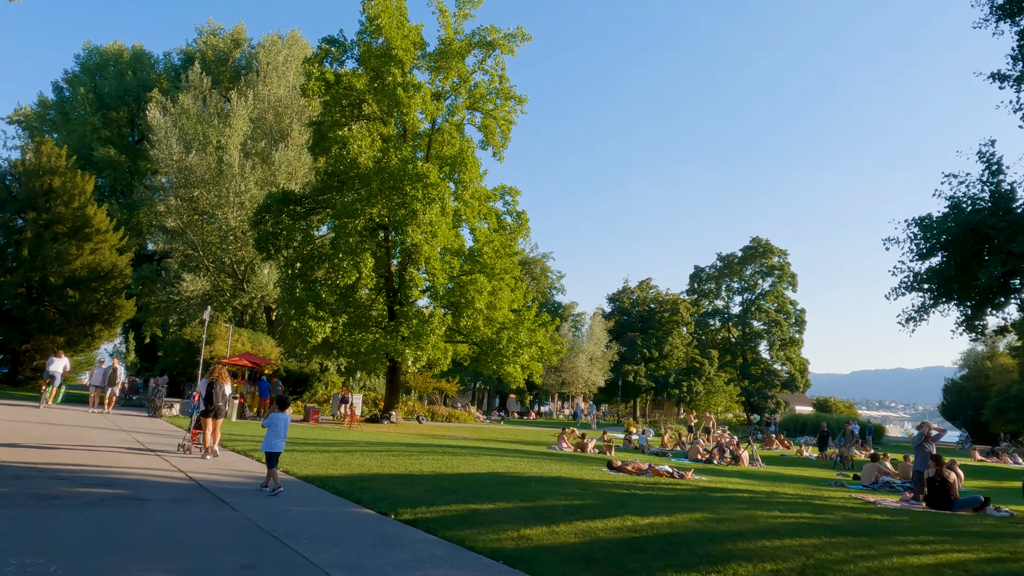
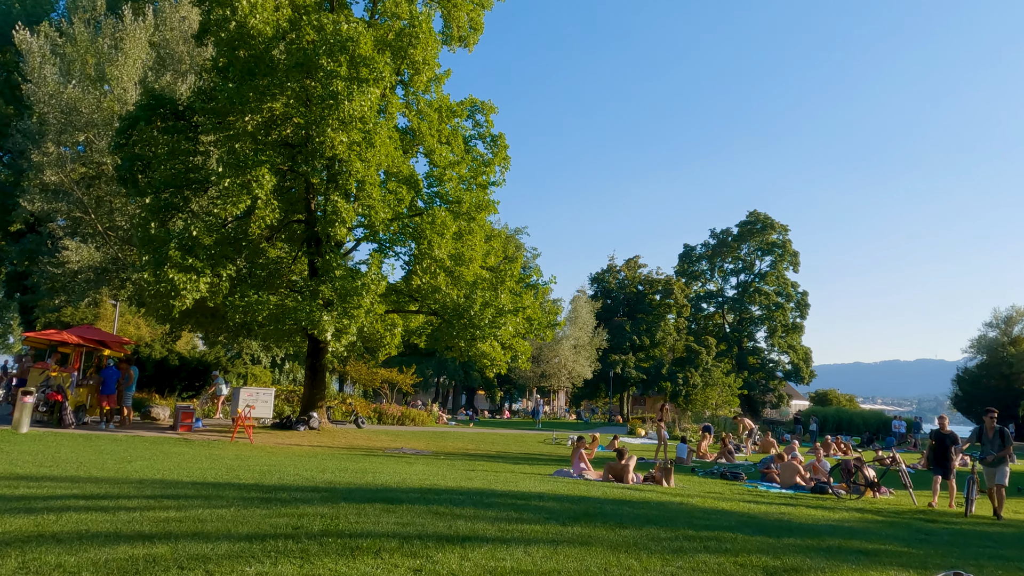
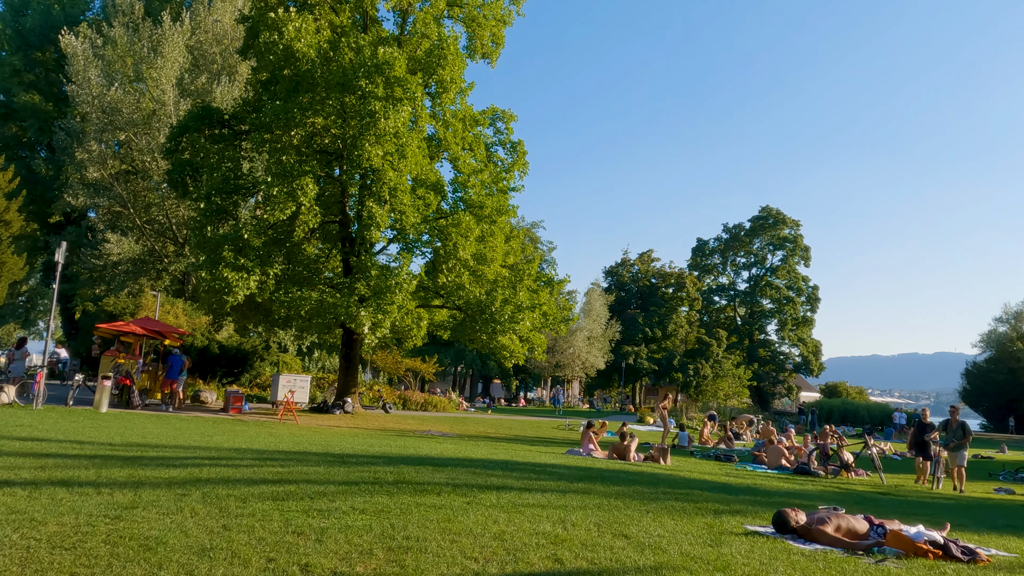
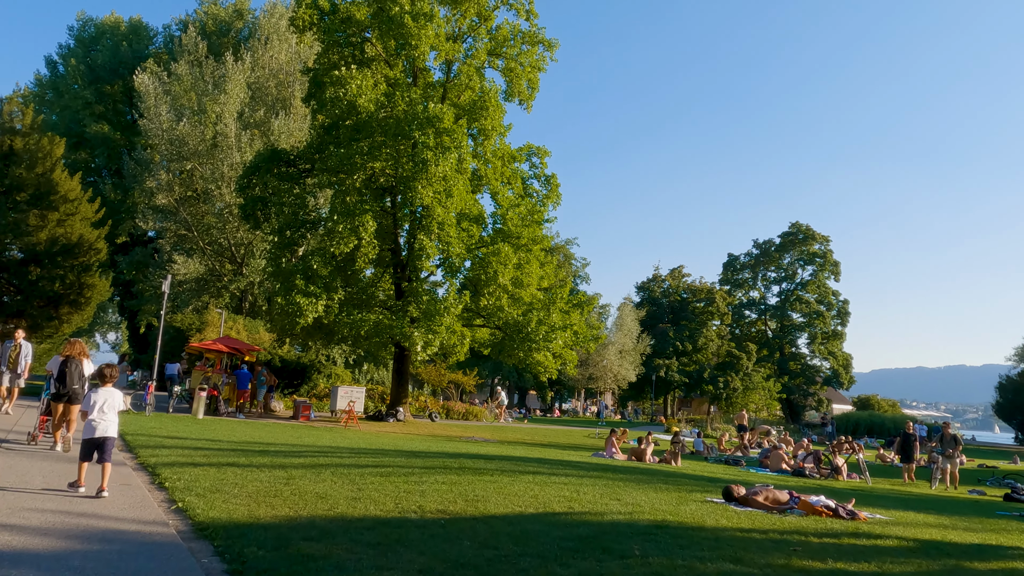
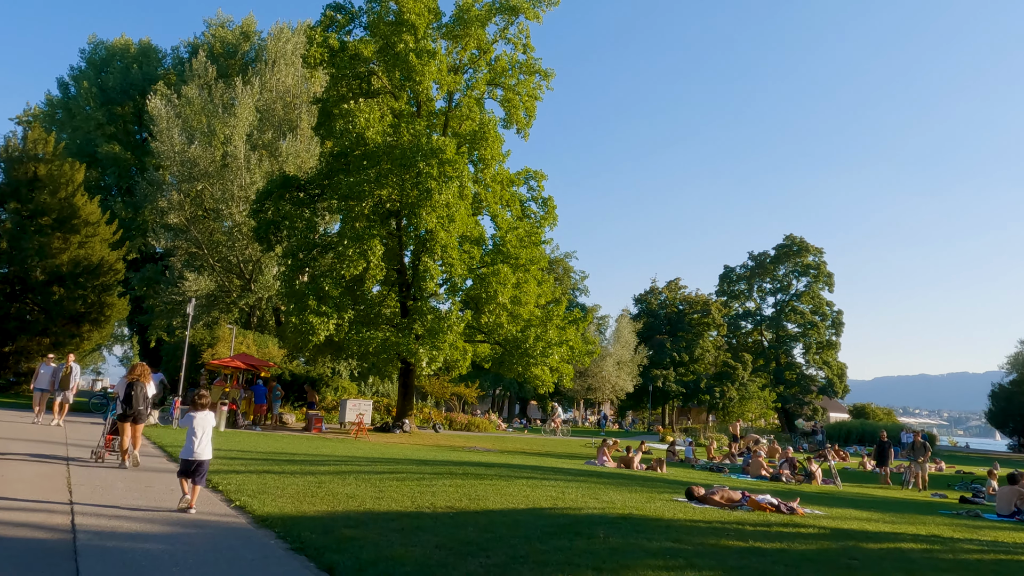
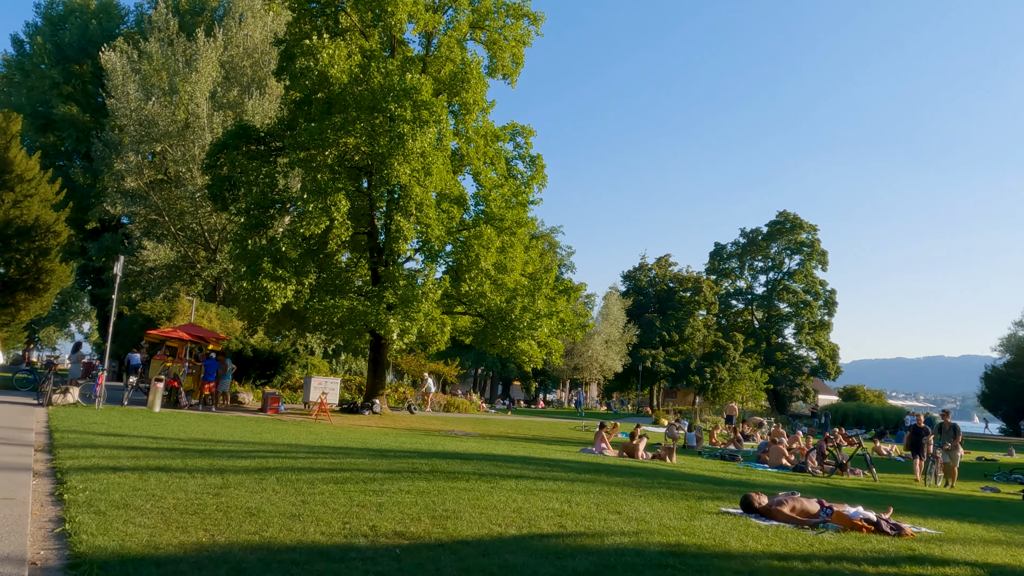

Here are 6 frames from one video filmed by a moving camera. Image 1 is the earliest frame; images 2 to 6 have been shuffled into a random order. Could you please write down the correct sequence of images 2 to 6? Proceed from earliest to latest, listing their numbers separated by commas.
5, 4, 6, 3, 2
